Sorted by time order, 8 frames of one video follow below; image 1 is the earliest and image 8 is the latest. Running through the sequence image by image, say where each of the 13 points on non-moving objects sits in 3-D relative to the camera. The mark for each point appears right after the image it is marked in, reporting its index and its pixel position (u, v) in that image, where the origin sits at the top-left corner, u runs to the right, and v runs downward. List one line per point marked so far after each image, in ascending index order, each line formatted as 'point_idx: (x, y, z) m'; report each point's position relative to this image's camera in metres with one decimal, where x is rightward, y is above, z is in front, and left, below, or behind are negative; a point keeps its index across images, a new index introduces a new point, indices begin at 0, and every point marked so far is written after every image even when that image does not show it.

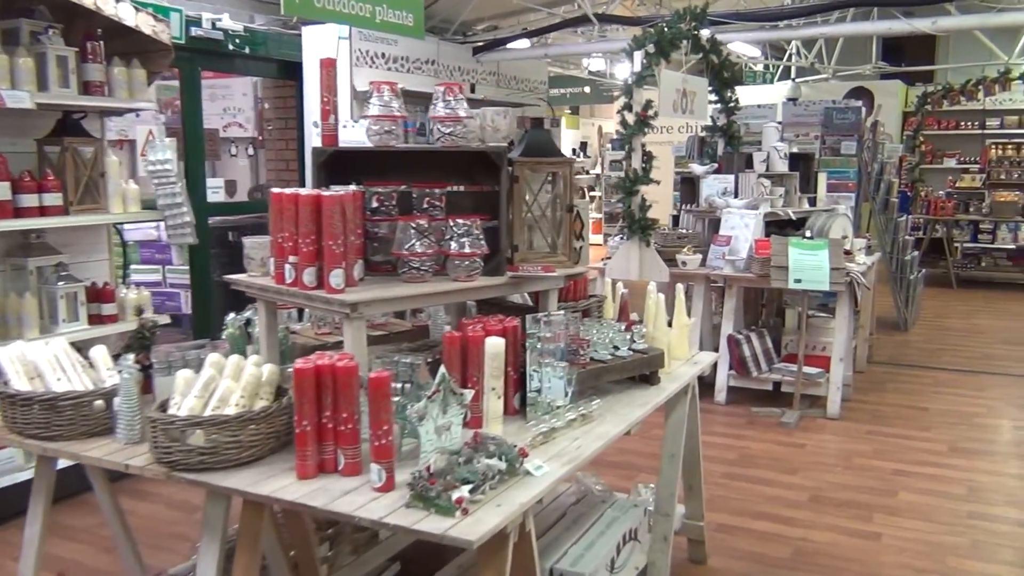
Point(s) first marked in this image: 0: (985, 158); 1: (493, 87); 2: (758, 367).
0: (+5.6, +1.5, +10.5) m
1: (-0.2, +1.6, +7.1) m
2: (+1.3, -0.4, +4.8) m
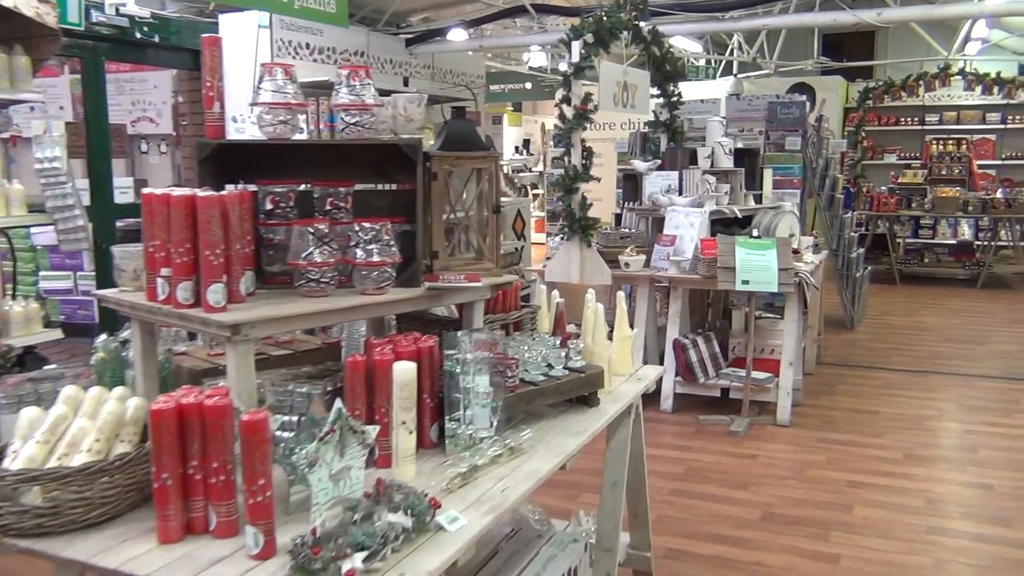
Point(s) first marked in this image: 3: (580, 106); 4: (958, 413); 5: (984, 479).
0: (+4.9, +1.6, +10.5) m
1: (-0.6, +1.6, +6.8) m
2: (+1.0, -0.4, +4.5) m
3: (+0.3, +0.9, +4.5) m
4: (+2.2, -0.6, +4.5) m
5: (+1.9, -0.8, +3.6) m
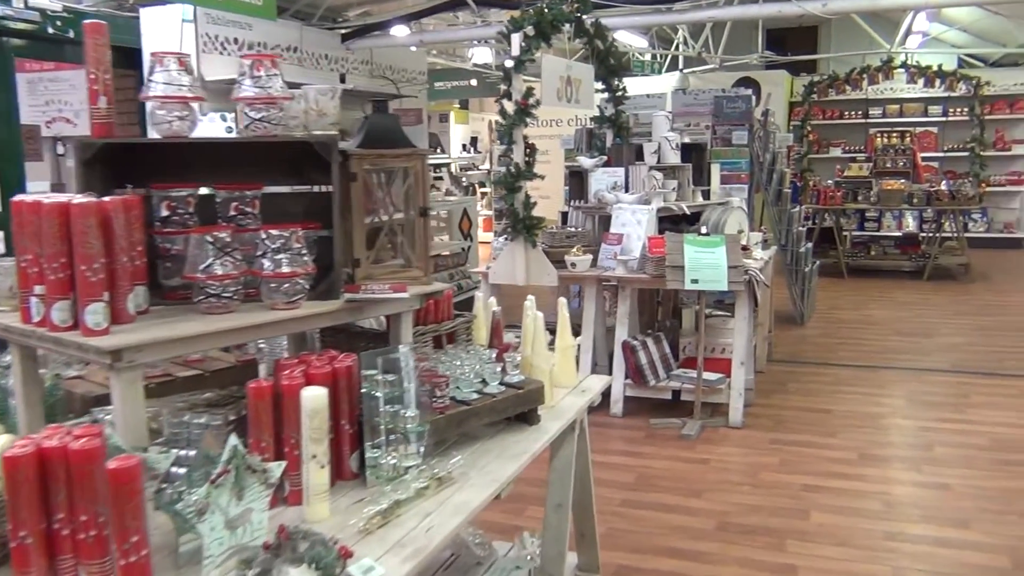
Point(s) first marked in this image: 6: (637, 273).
0: (+4.2, +1.7, +10.6) m
1: (-1.1, +1.5, +6.6) m
2: (+0.7, -0.4, +4.4) m
3: (0.0, +0.9, +4.4) m
4: (+2.0, -0.6, +4.5) m
5: (+1.7, -0.8, +3.6) m
6: (+0.6, +0.1, +4.4) m
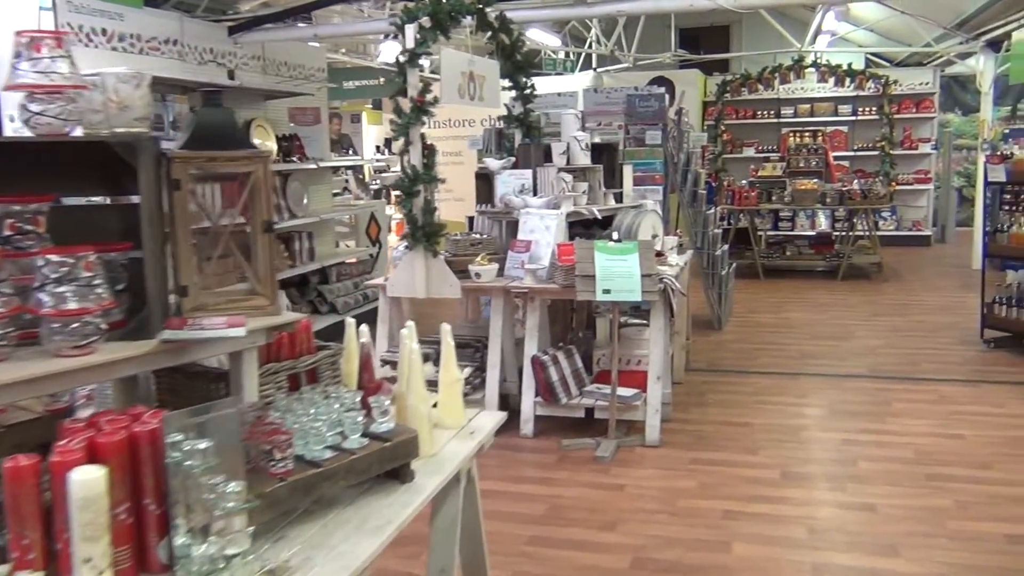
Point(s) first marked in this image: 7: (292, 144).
0: (+3.2, +1.7, +10.6) m
1: (-1.7, +1.5, +6.1) m
2: (+0.3, -0.5, +4.1) m
3: (-0.4, +0.9, +4.0) m
4: (+1.5, -0.6, +4.3) m
5: (+1.3, -0.8, +3.3) m
6: (+0.2, 0.0, +4.1) m
7: (-1.5, +1.0, +6.1) m
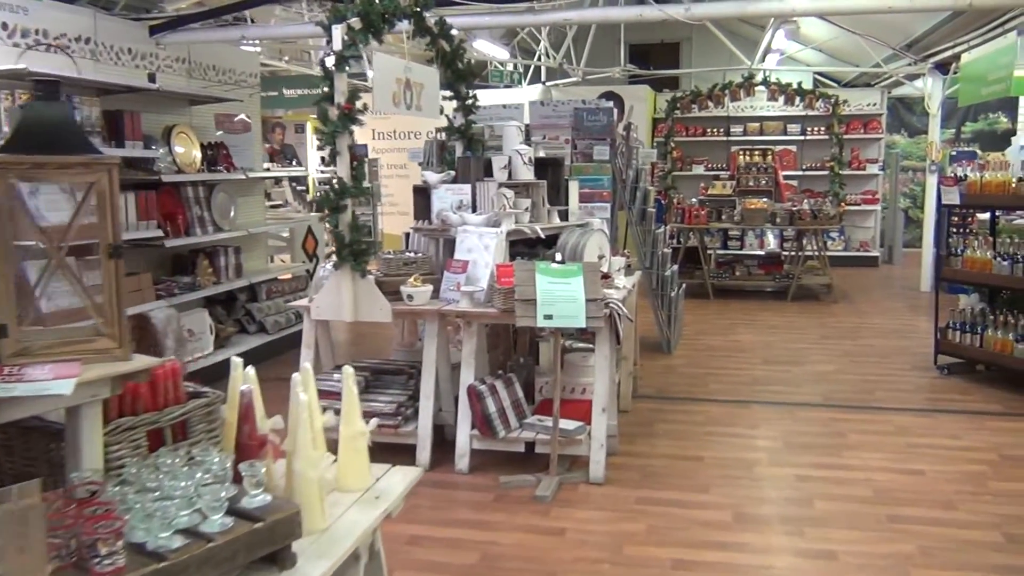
0: (+2.6, +1.4, +10.4) m
1: (-2.1, +1.3, +5.8) m
2: (0.0, -0.6, +3.8) m
3: (-0.7, +0.8, +3.7) m
4: (+1.2, -0.7, +4.0) m
5: (+1.1, -0.9, +3.1) m
6: (-0.1, -0.1, +3.8) m
7: (-1.9, +0.9, +5.7) m
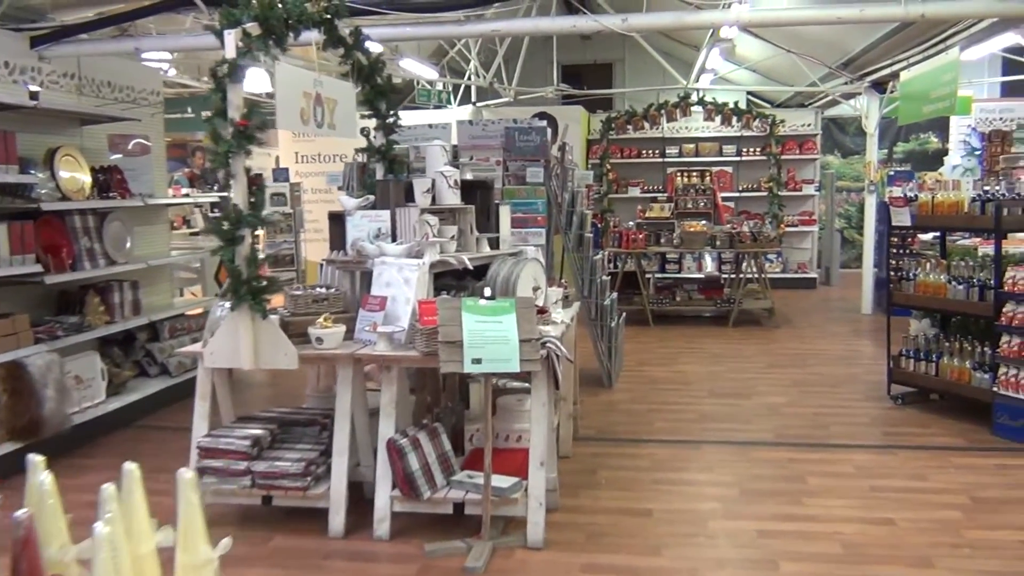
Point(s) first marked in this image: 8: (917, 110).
0: (+1.8, +1.1, +10.2) m
1: (-2.5, +1.1, +5.2) m
2: (-0.3, -0.7, +3.4) m
3: (-1.0, +0.6, +3.2) m
4: (+0.9, -0.9, +3.7) m
5: (+0.8, -1.0, +2.7) m
6: (-0.4, -0.2, +3.4) m
7: (-2.3, +0.6, +5.1) m
8: (+3.0, +1.3, +6.7) m
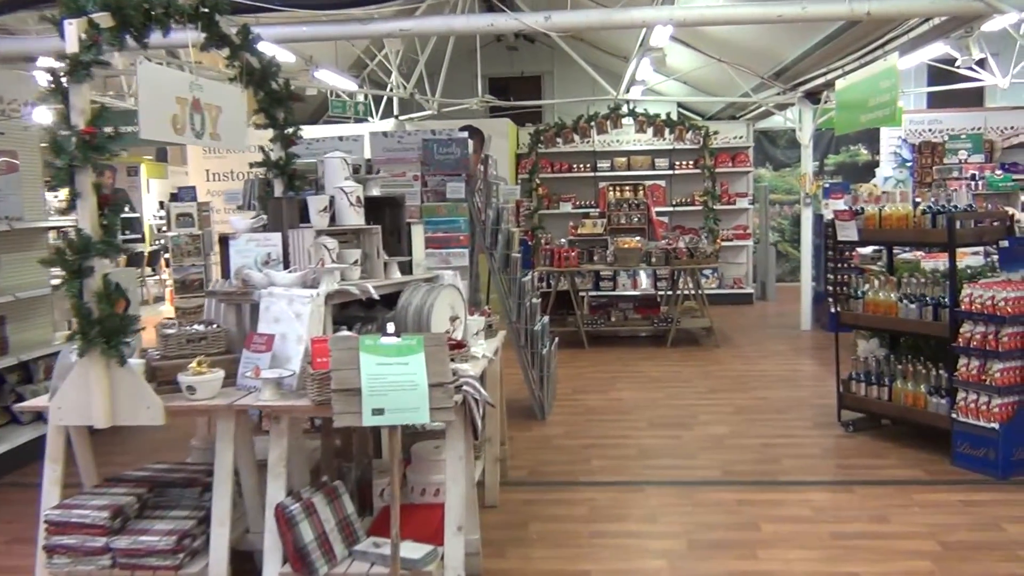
0: (+1.0, +0.9, +9.8) m
1: (-3.0, +0.9, +4.5) m
2: (-0.6, -0.8, +2.8) m
3: (-1.3, +0.5, +2.7) m
4: (+0.6, -1.0, +3.2) m
5: (+0.6, -1.1, +2.3) m
6: (-0.7, -0.3, +2.9) m
7: (-2.7, +0.4, +4.5) m
8: (+2.4, +1.2, +6.4) m
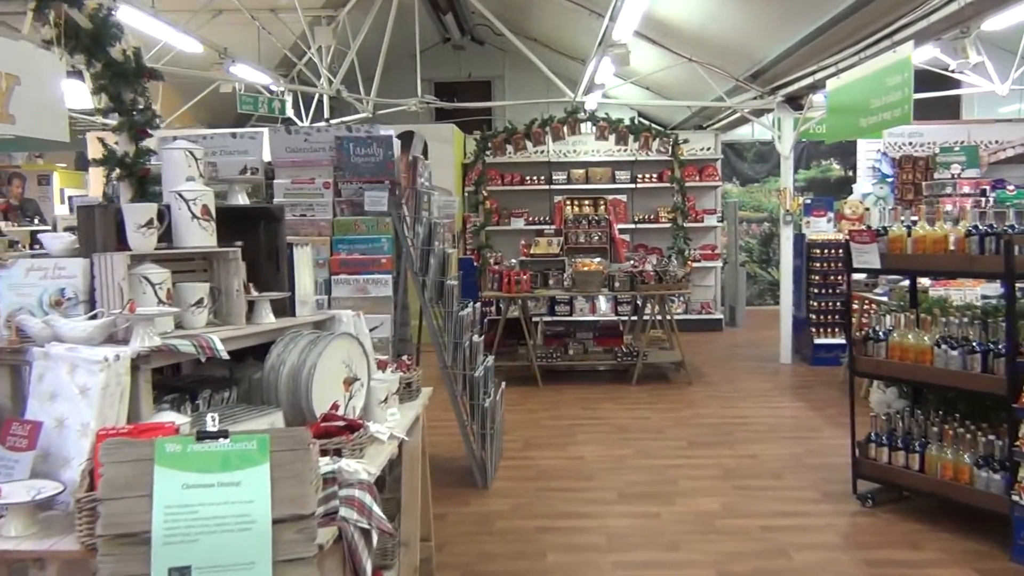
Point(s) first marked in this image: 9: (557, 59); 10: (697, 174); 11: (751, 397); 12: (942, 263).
0: (+0.5, +0.7, +8.8) m
1: (-3.2, +0.8, +3.3) m
2: (-0.8, -1.0, +1.7) m
3: (-1.4, +0.4, +1.6) m
4: (+0.4, -1.1, +2.2) m
5: (+0.5, -1.2, +1.2) m
6: (-0.9, -0.5, +1.8) m
7: (-3.0, +0.3, +3.3) m
8: (+2.1, +1.0, +5.5) m
9: (+0.5, +2.7, +10.5) m
10: (+2.0, +1.2, +9.5) m
11: (+1.7, -0.8, +6.3) m
12: (+1.7, +0.1, +3.5) m
